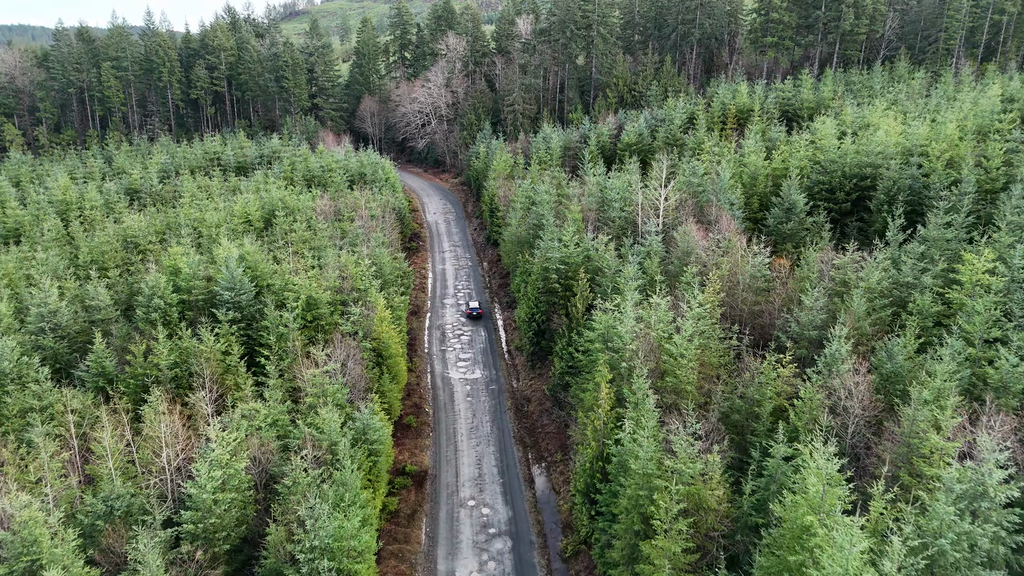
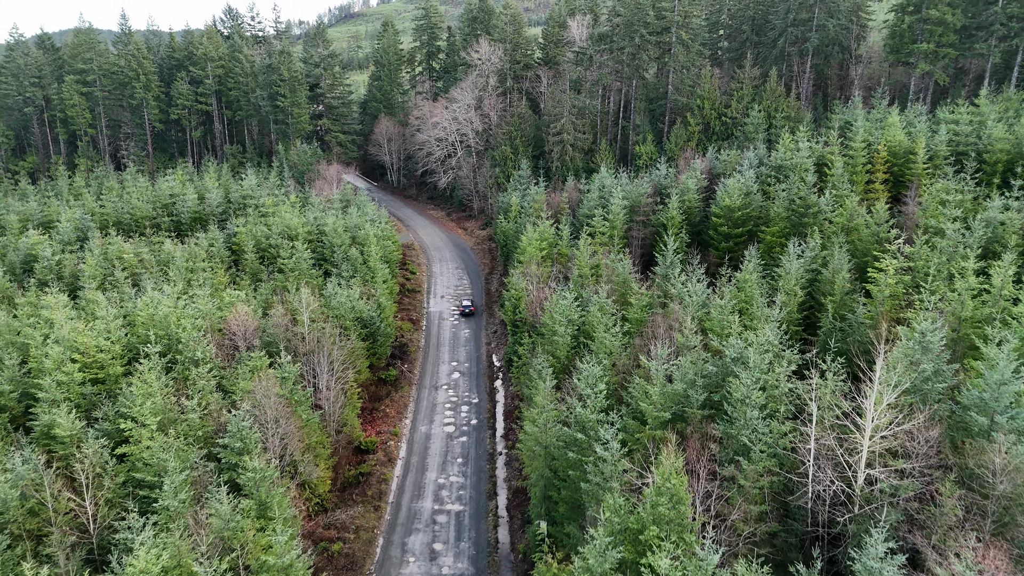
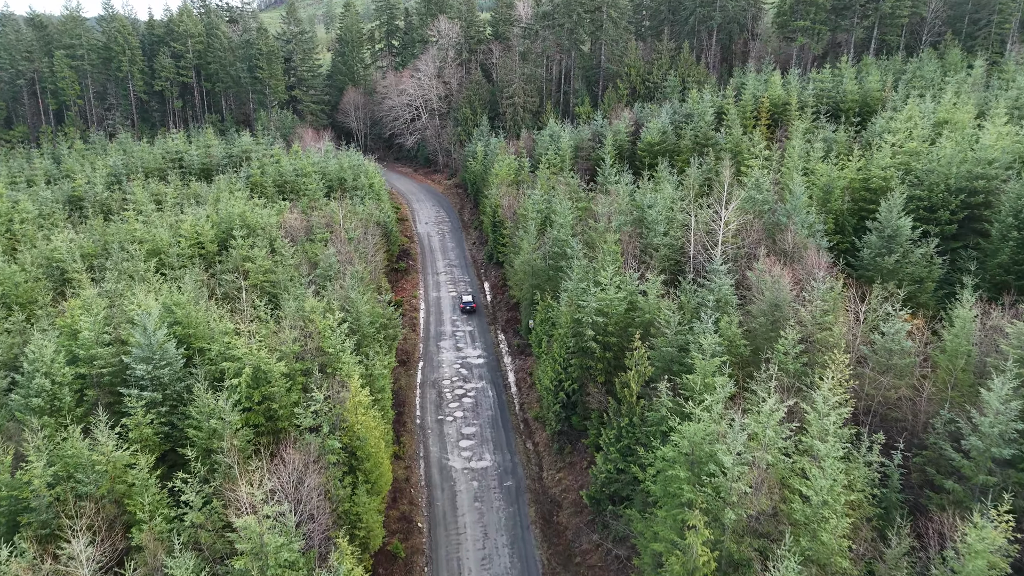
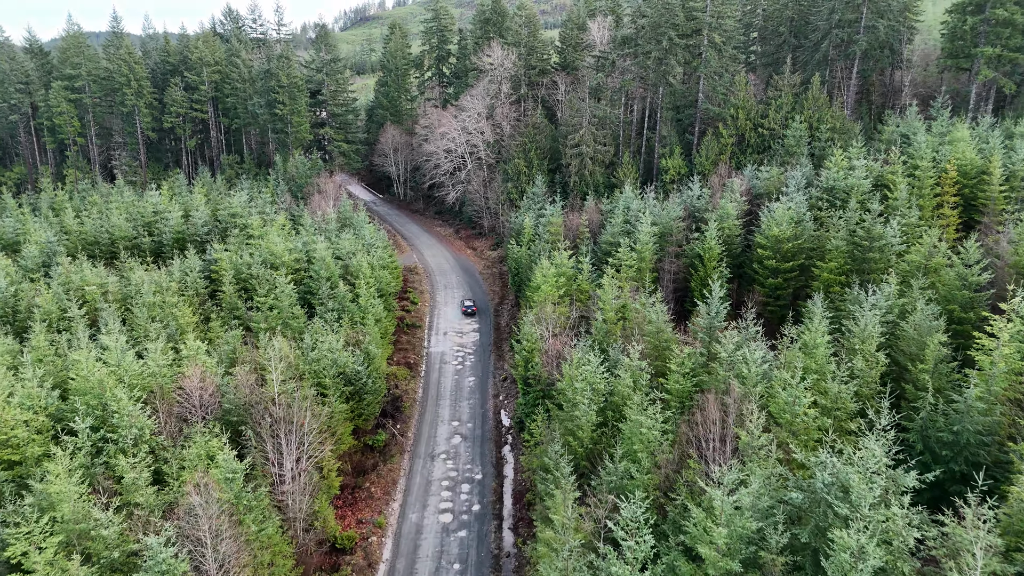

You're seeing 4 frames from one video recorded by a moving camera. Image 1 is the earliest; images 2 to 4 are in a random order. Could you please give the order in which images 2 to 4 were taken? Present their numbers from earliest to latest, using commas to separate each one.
3, 2, 4
